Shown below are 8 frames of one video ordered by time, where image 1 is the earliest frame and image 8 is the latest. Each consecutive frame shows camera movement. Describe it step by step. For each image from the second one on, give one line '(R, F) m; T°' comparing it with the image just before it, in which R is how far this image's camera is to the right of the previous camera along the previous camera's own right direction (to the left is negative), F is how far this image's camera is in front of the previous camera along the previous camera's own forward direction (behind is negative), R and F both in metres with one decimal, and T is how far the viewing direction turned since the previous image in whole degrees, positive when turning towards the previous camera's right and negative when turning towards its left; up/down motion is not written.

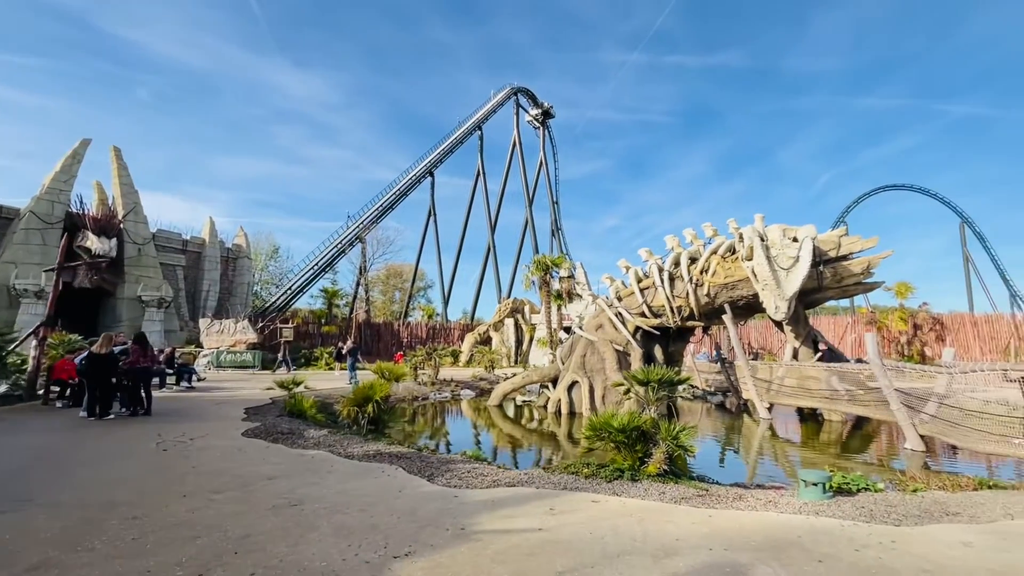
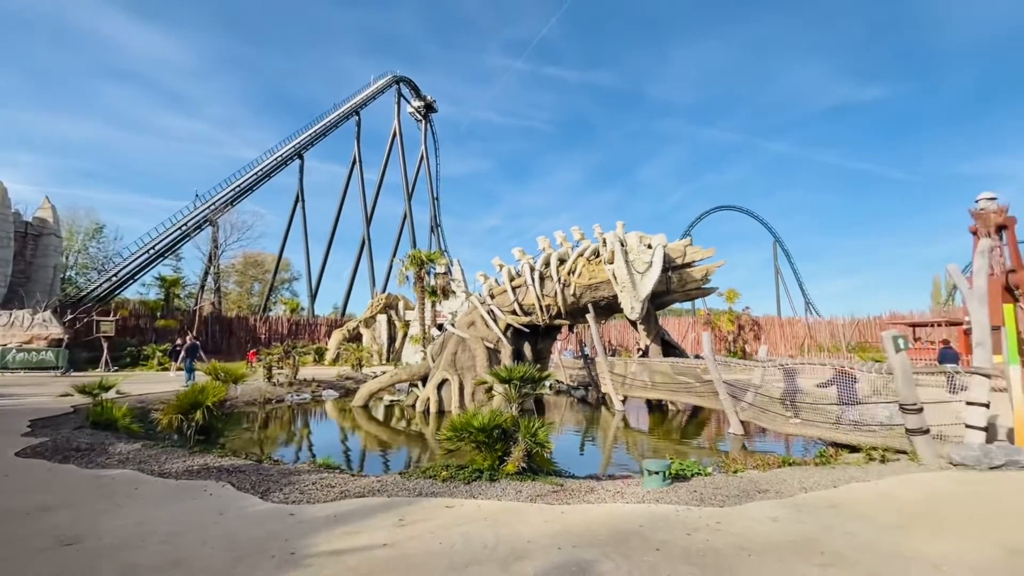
(+0.2, +0.2) m; +15°
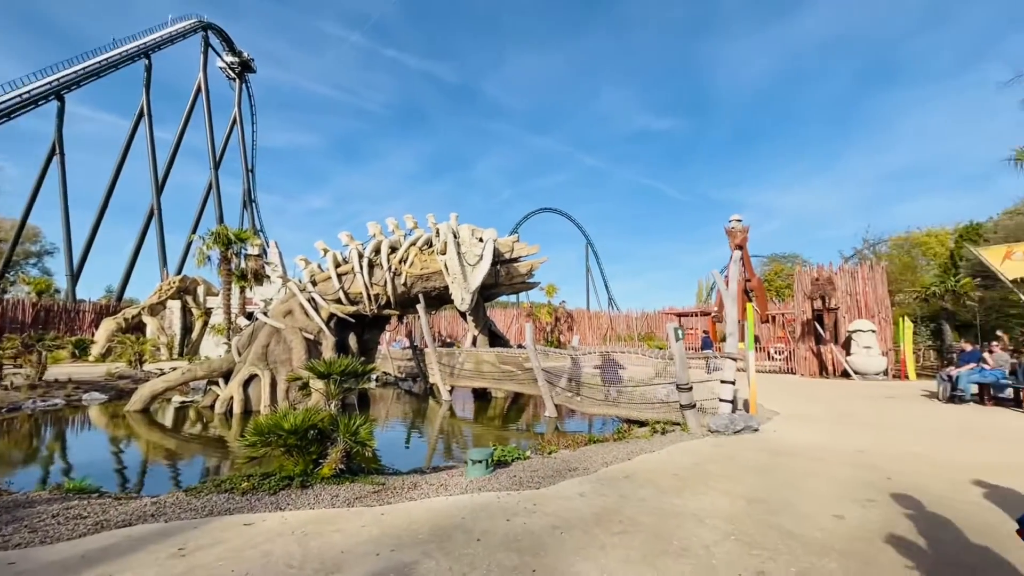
(0.0, +0.1) m; +20°
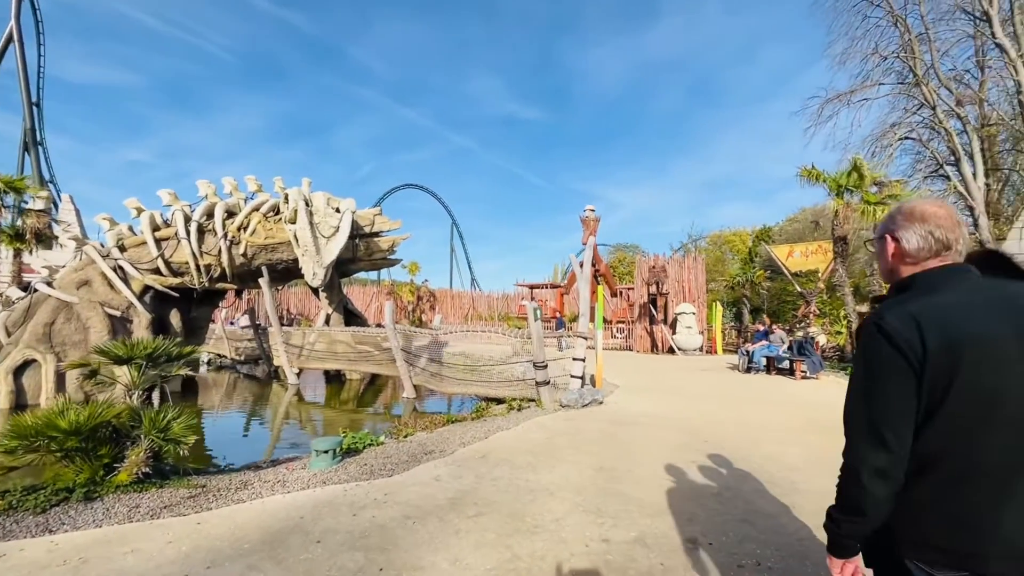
(+0.1, +0.2) m; +16°
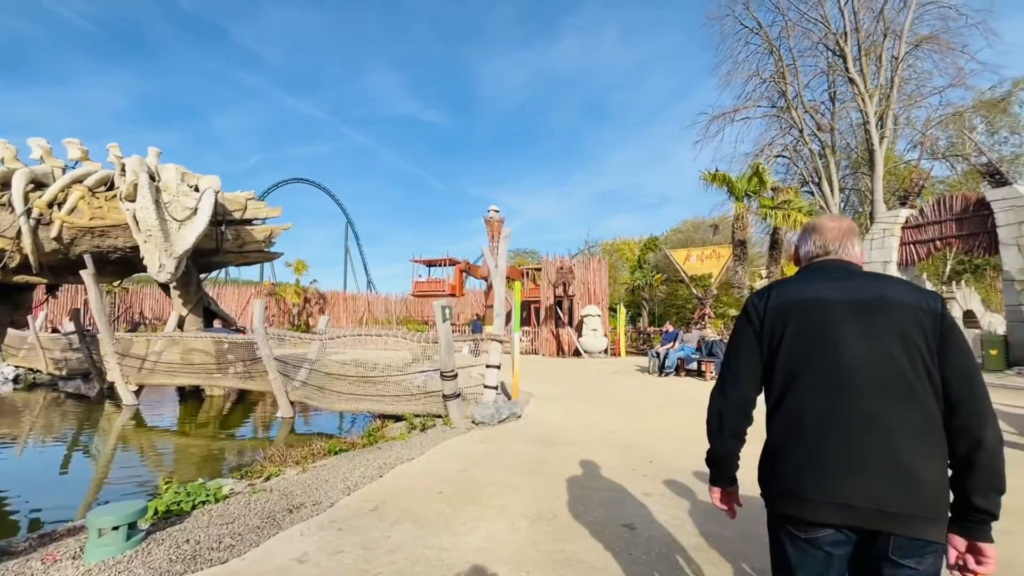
(-0.1, +1.4) m; +12°
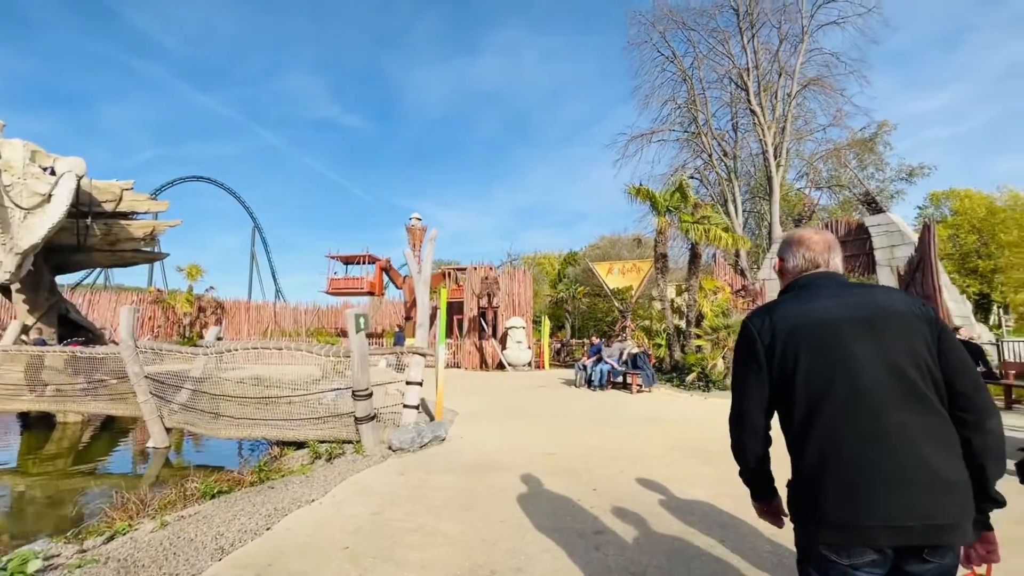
(-0.1, +0.7) m; +9°
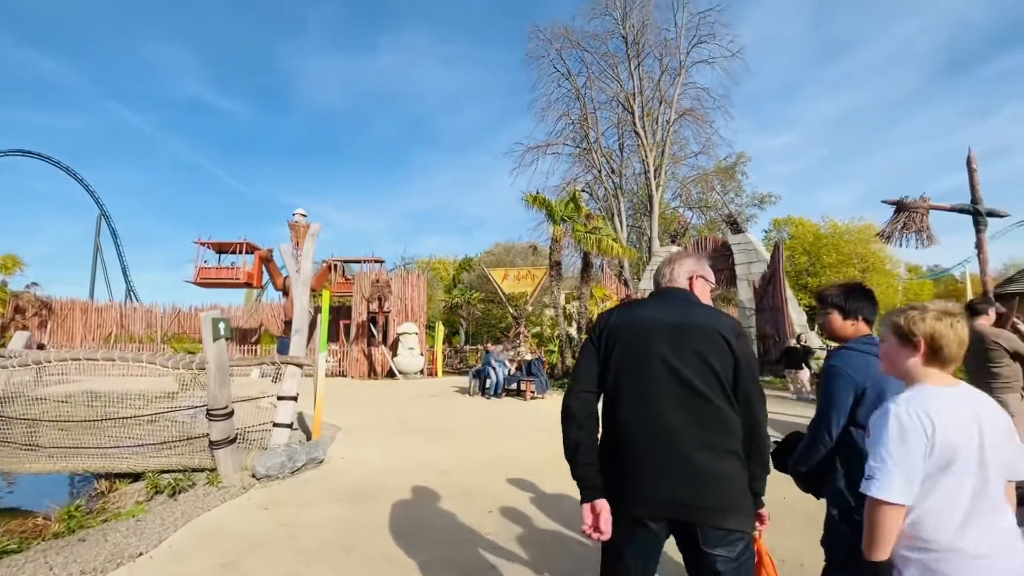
(0.0, +0.4) m; +13°
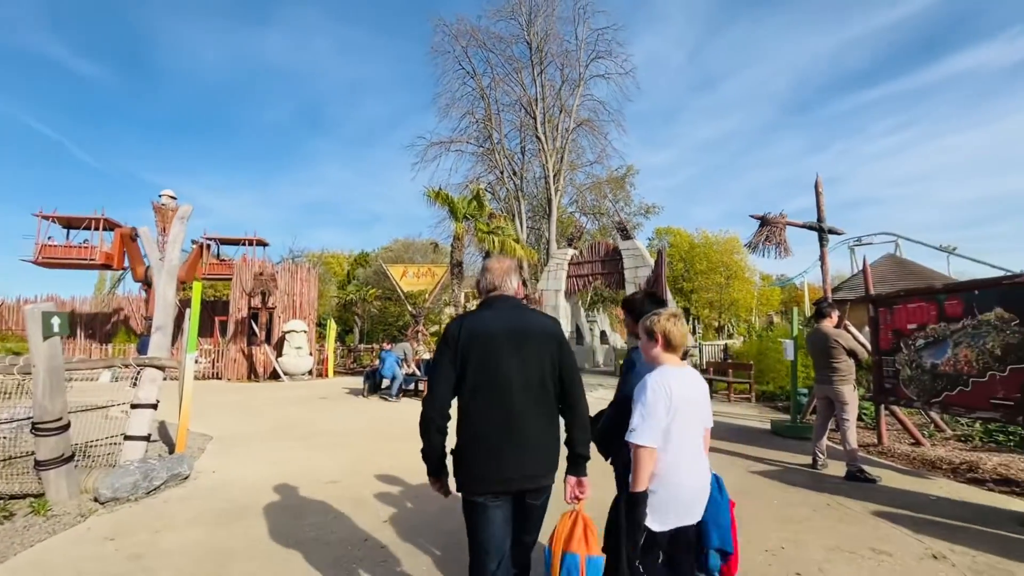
(0.0, +0.1) m; +12°
